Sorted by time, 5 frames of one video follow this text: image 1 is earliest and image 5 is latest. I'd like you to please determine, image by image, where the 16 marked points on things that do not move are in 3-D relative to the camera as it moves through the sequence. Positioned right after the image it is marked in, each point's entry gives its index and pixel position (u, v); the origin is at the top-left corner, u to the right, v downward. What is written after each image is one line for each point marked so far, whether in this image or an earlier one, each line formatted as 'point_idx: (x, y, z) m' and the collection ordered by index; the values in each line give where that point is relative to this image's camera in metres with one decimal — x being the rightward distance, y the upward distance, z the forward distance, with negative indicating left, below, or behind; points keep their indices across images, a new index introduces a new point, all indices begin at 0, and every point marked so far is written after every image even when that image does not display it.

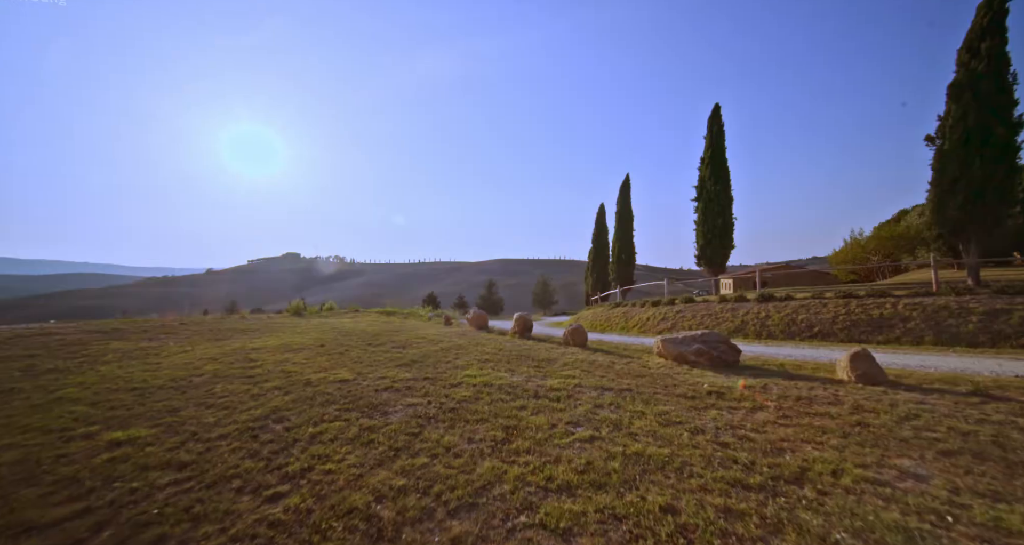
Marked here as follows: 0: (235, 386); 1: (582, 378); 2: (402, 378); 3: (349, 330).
0: (-4.2, -1.7, +6.7) m
1: (+1.2, -1.8, +7.5) m
2: (-1.8, -1.8, +7.3) m
3: (-5.4, -1.9, +14.8) m
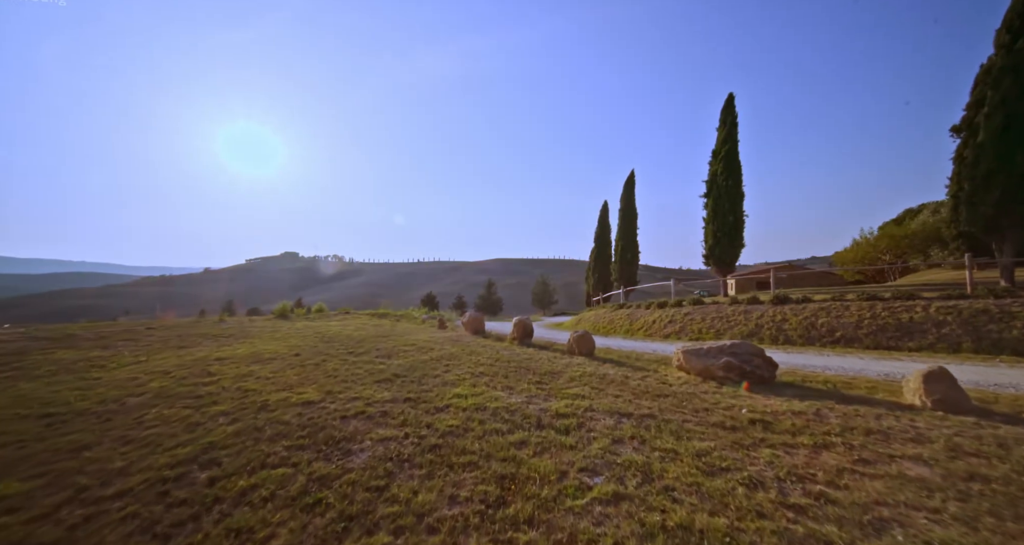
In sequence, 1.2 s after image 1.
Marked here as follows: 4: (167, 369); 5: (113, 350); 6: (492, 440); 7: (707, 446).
0: (-4.2, -1.7, +5.6) m
1: (+1.1, -1.8, +6.3) m
2: (-1.8, -1.8, +6.2) m
3: (-5.4, -1.9, +13.6) m
4: (-6.3, -1.8, +8.2) m
5: (-8.9, -1.7, +10.0) m
6: (-0.2, -1.7, +4.6) m
7: (+1.9, -1.7, +4.5) m
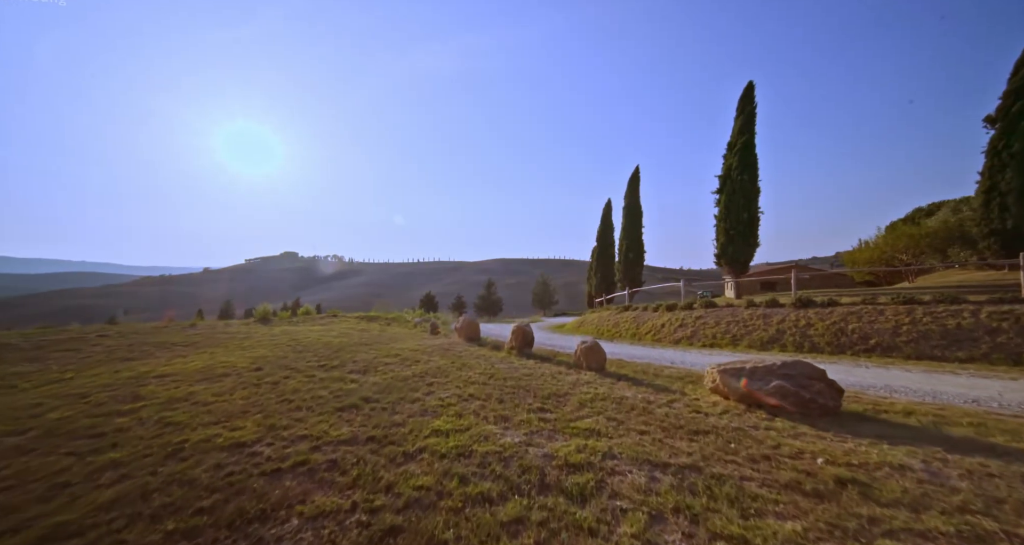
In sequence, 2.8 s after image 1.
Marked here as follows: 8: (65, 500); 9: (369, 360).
0: (-4.3, -1.7, +4.1) m
1: (+1.1, -1.8, +4.9) m
2: (-1.9, -1.8, +4.7) m
3: (-5.4, -1.9, +12.2) m
4: (-6.4, -1.8, +6.8) m
5: (-9.0, -1.7, +8.6) m
6: (-0.3, -1.7, +3.2) m
7: (+1.9, -1.7, +3.0) m
8: (-3.4, -1.7, +3.5) m
9: (-3.1, -1.9, +9.7) m
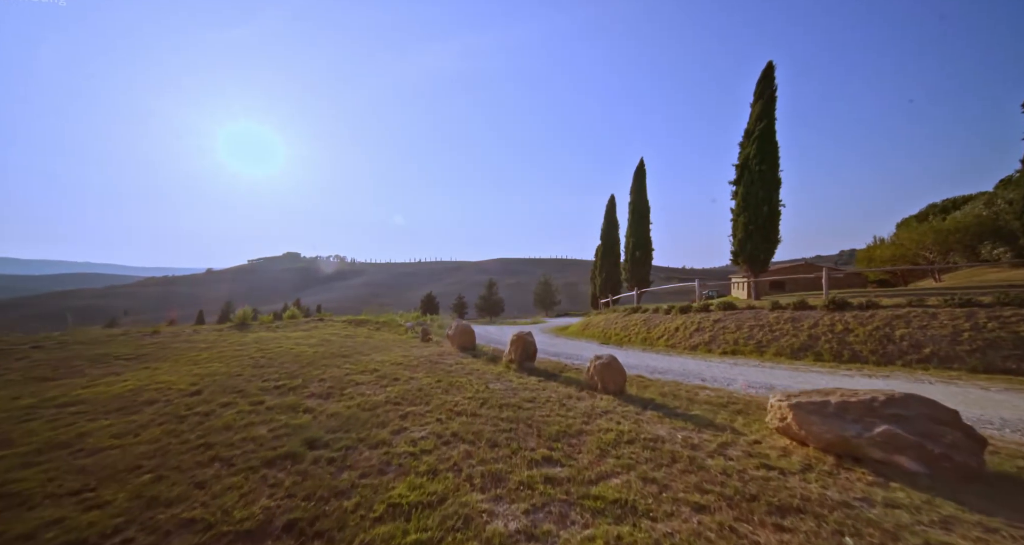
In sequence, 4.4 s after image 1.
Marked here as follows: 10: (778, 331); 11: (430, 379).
0: (-4.3, -1.7, +2.5) m
1: (+1.0, -1.8, +3.2) m
2: (-1.9, -1.8, +3.0) m
3: (-5.5, -1.9, +10.5) m
4: (-6.4, -1.8, +5.1) m
5: (-9.0, -1.7, +7.0) m
6: (-0.3, -1.7, +1.5) m
7: (+1.8, -1.7, +1.3) m
8: (-3.5, -1.7, +1.8) m
9: (-3.1, -1.9, +8.1) m
10: (+8.9, -1.9, +15.0) m
11: (-1.4, -1.9, +8.0) m
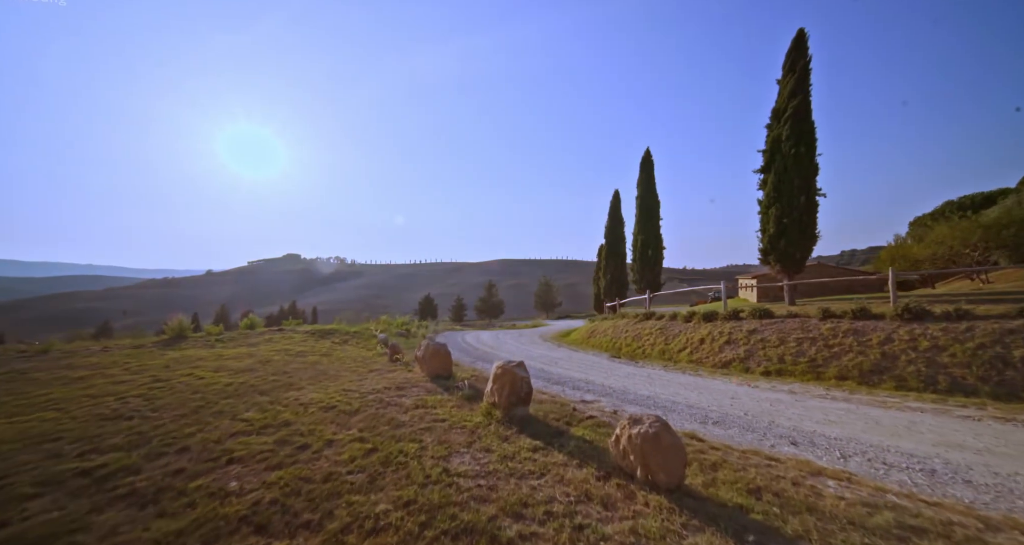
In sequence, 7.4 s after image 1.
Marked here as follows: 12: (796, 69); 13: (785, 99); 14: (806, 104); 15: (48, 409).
0: (-4.6, -1.8, -0.6) m
1: (+0.8, -1.8, +0.1) m
2: (-2.2, -1.8, 0.0) m
3: (-5.7, -2.0, +7.5) m
4: (-6.7, -1.8, +2.1) m
5: (-9.2, -1.8, +3.9) m
6: (-0.6, -1.7, -1.5) m
7: (+1.6, -1.7, -1.7) m
8: (-3.7, -1.8, -1.2) m
9: (-3.4, -1.9, +5.0) m
10: (+8.7, -2.0, +11.9) m
11: (-1.7, -1.9, +4.9) m
12: (+11.9, +8.4, +18.7) m
13: (+11.5, +7.3, +18.8) m
14: (+11.9, +6.8, +18.2) m
15: (-6.5, -1.9, +6.3) m
